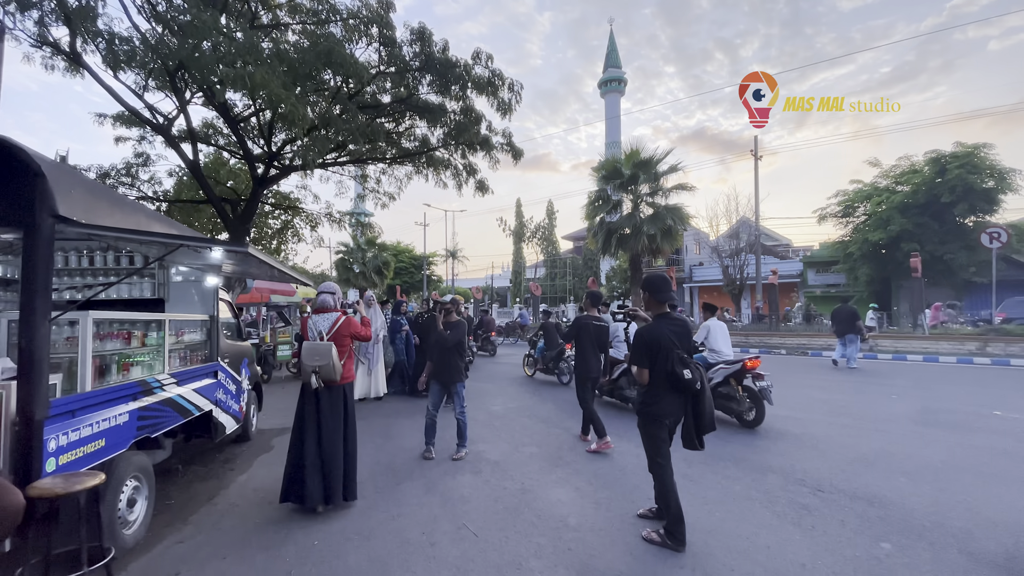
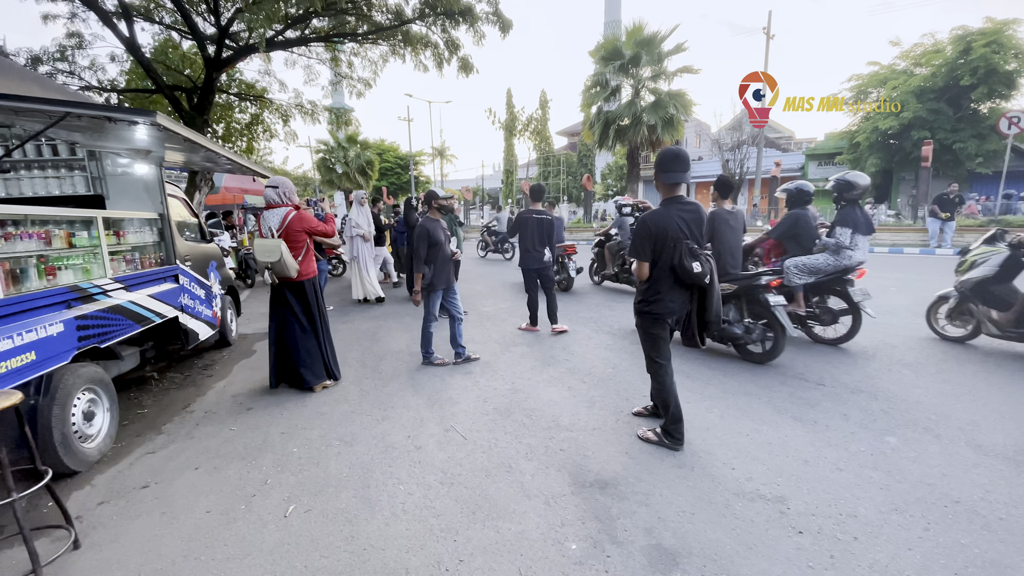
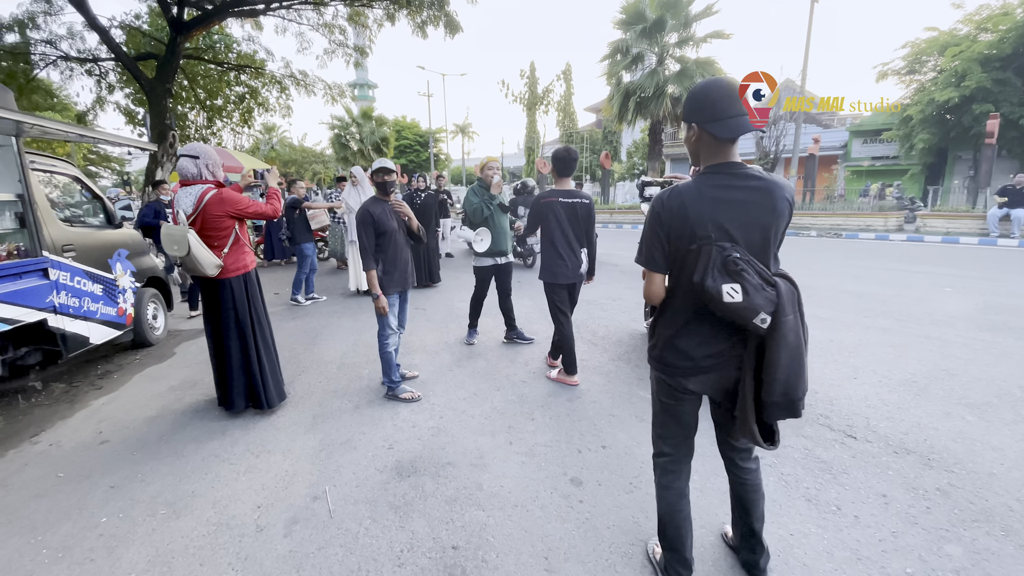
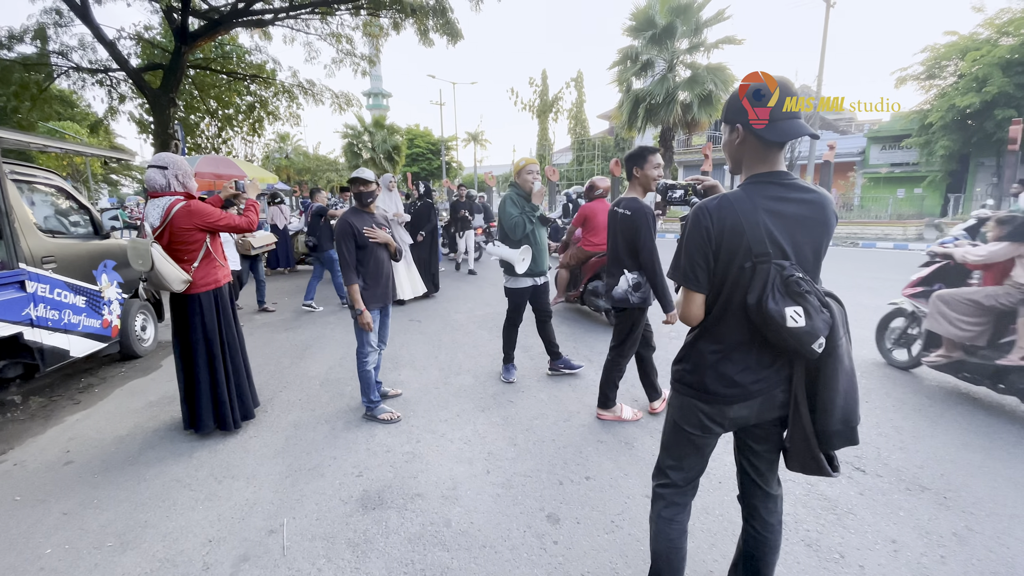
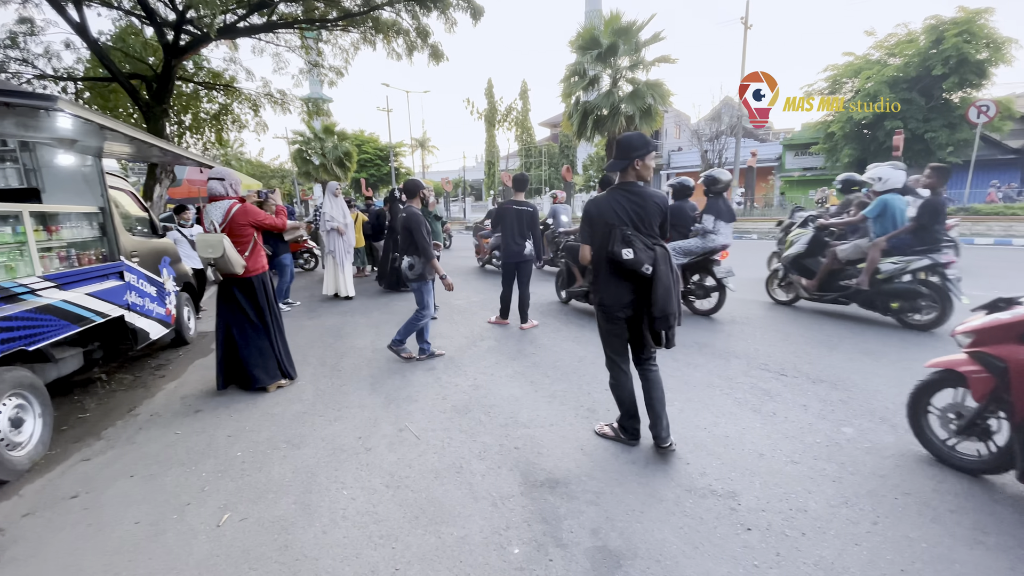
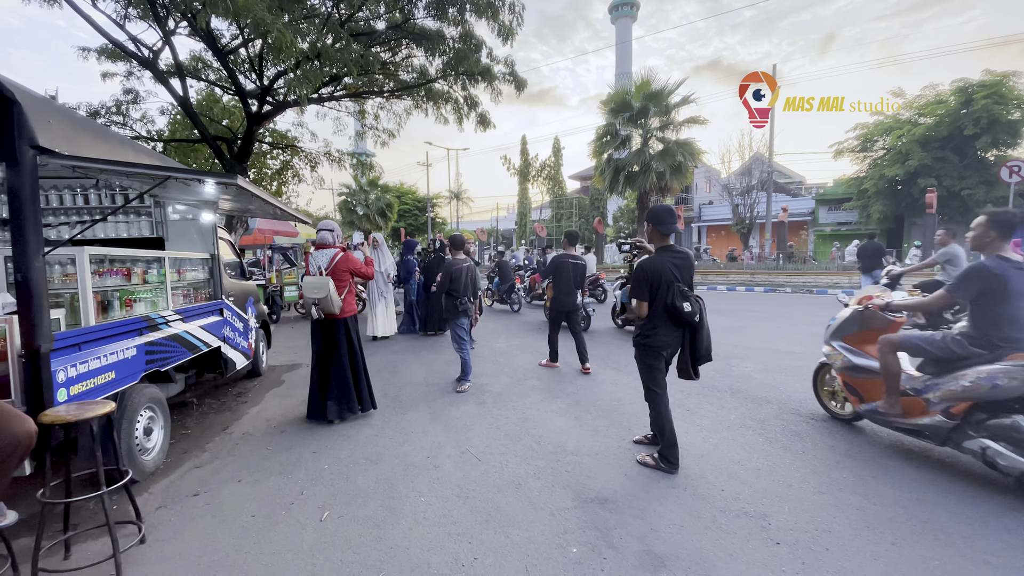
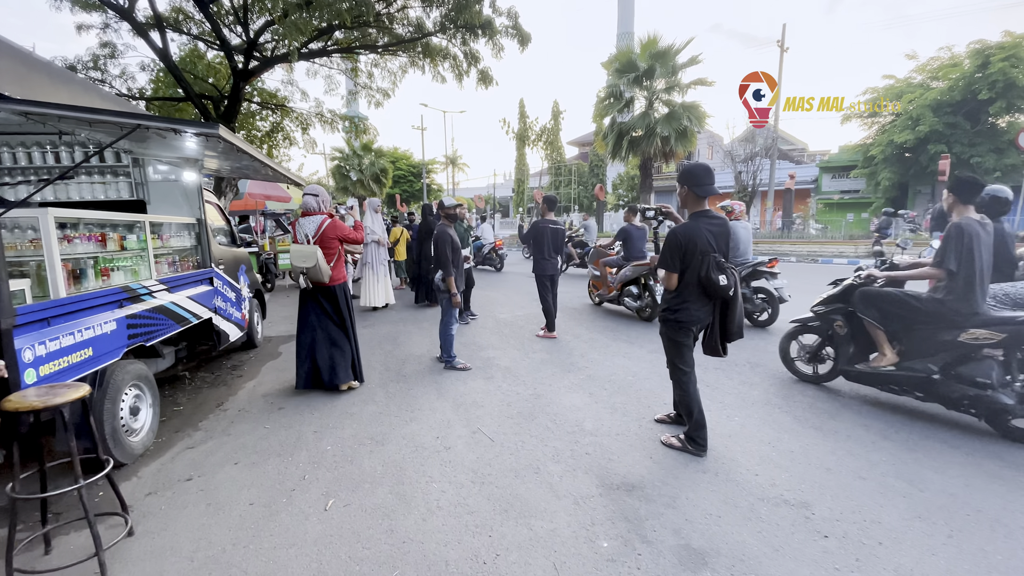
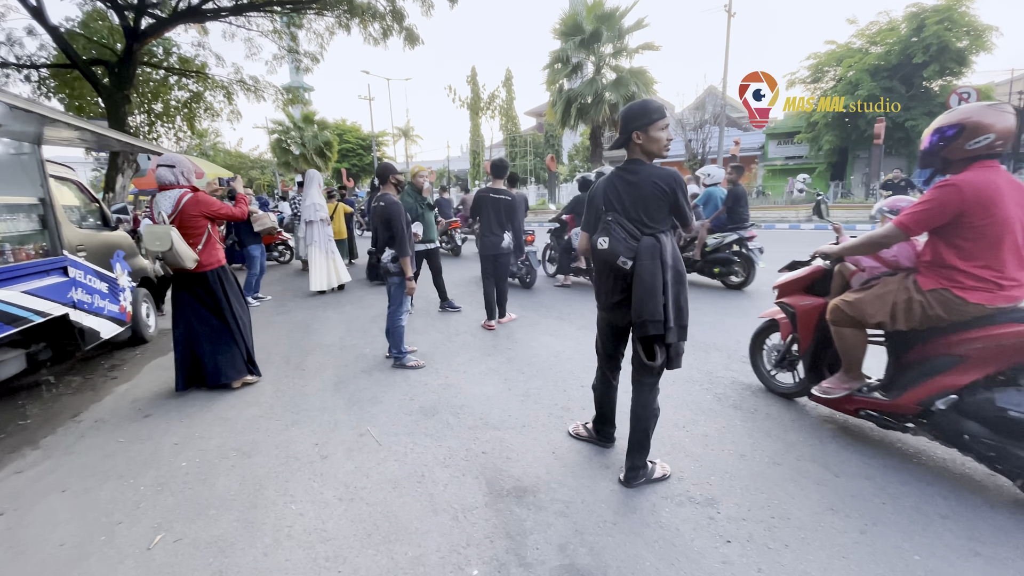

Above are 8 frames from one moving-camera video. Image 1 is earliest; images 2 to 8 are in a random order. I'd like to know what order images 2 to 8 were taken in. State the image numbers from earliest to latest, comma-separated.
6, 7, 2, 5, 8, 3, 4
